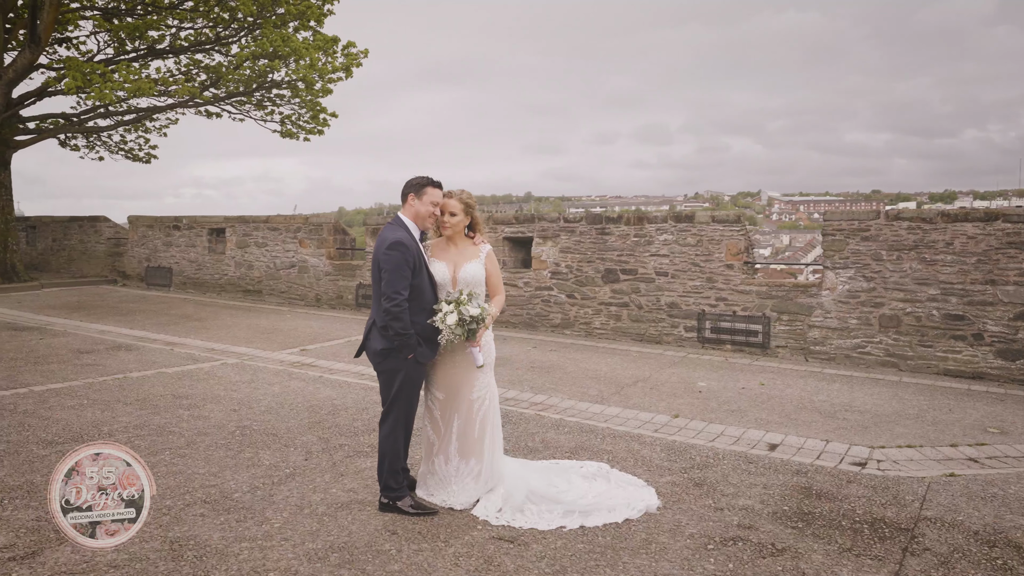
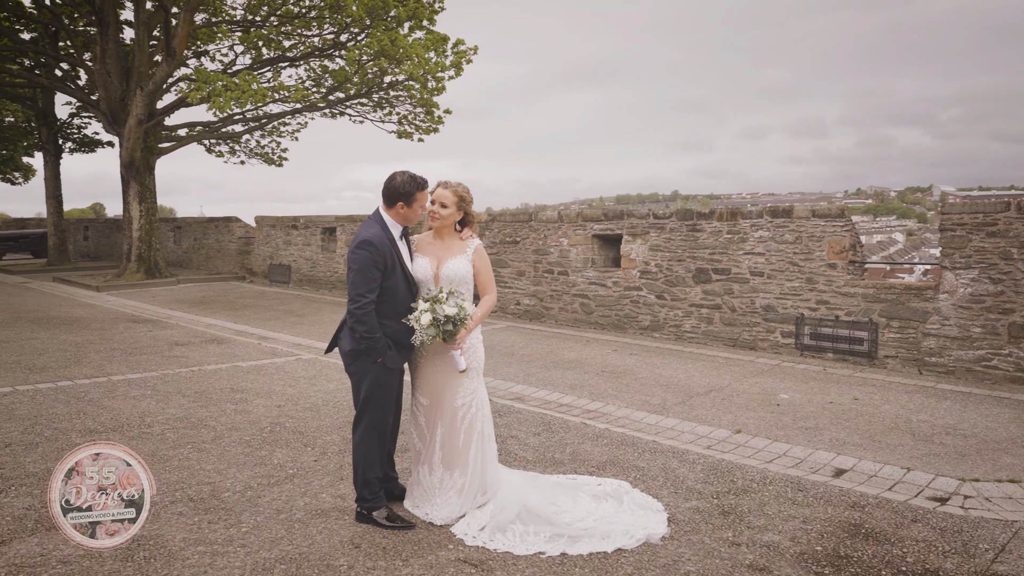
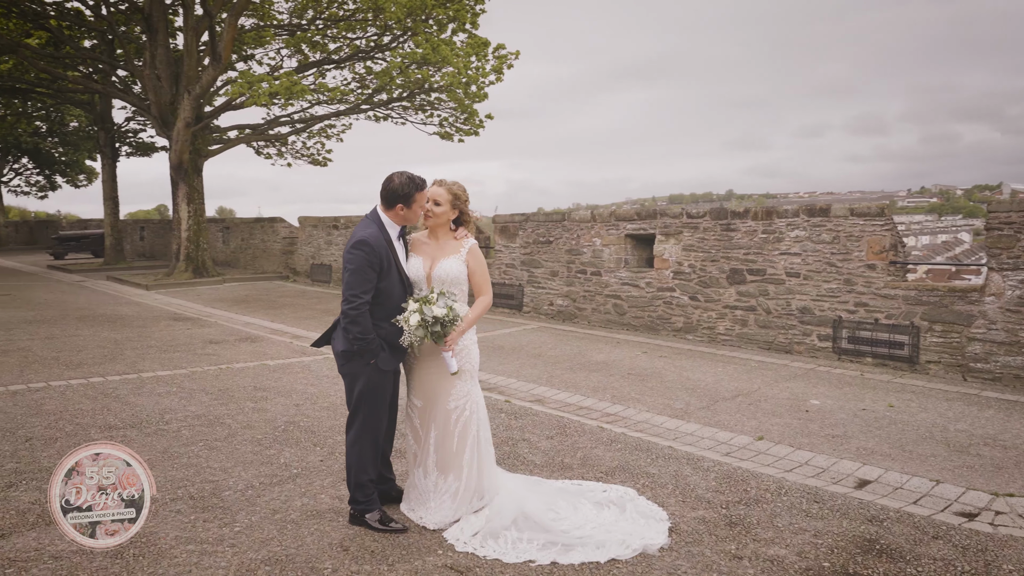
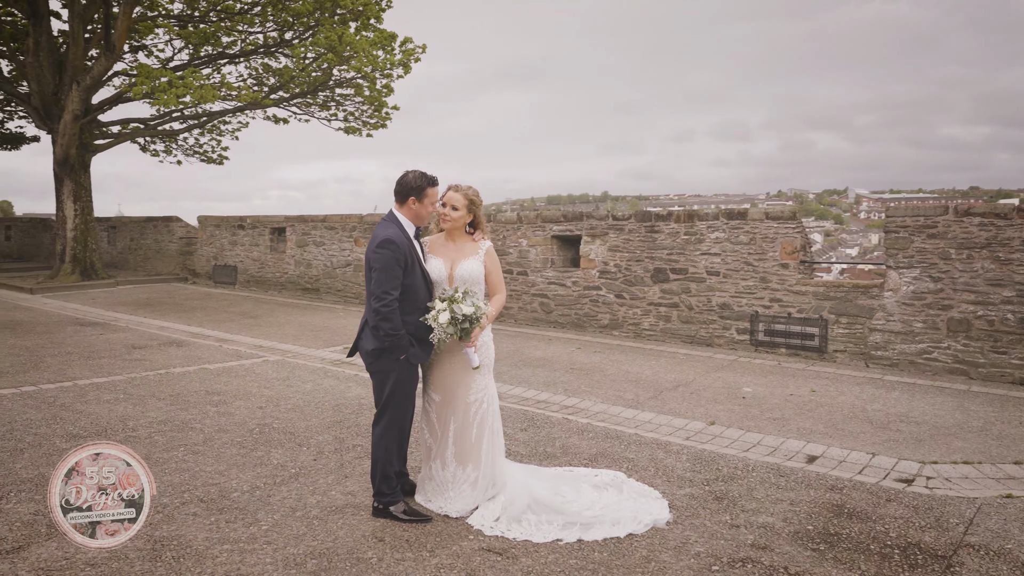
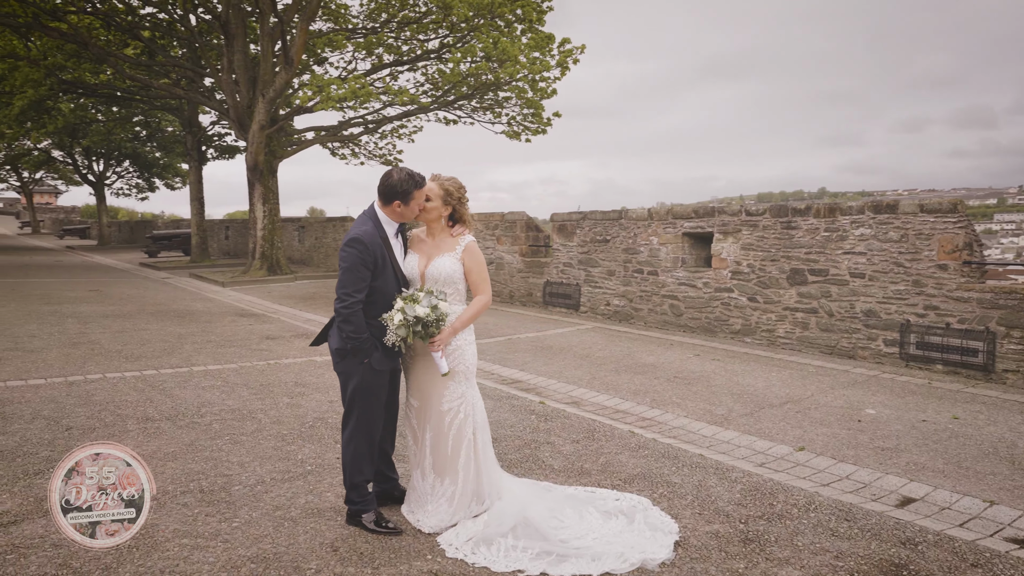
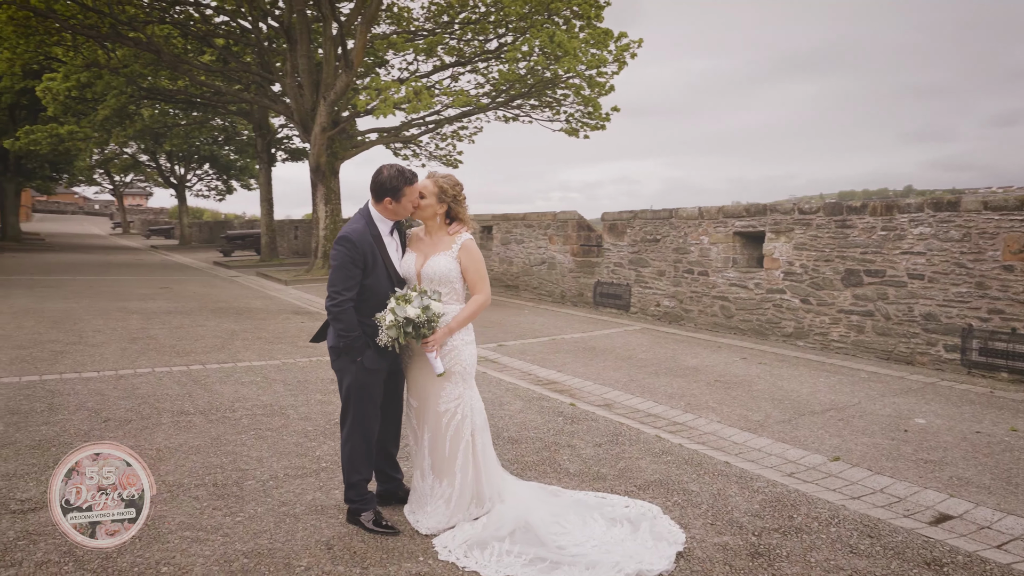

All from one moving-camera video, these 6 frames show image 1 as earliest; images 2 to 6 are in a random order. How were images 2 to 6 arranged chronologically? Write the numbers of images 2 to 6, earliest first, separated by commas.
4, 2, 3, 5, 6
